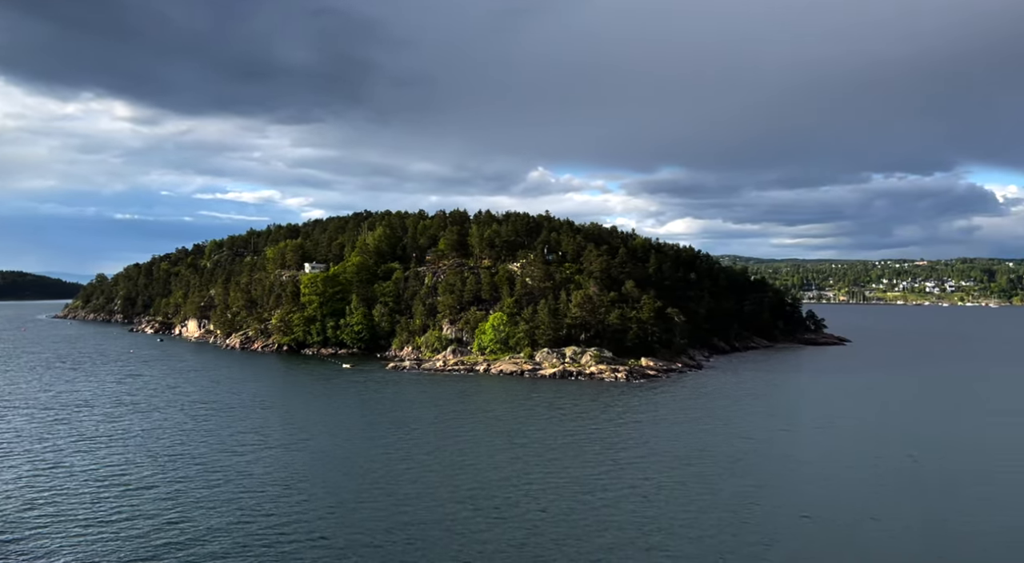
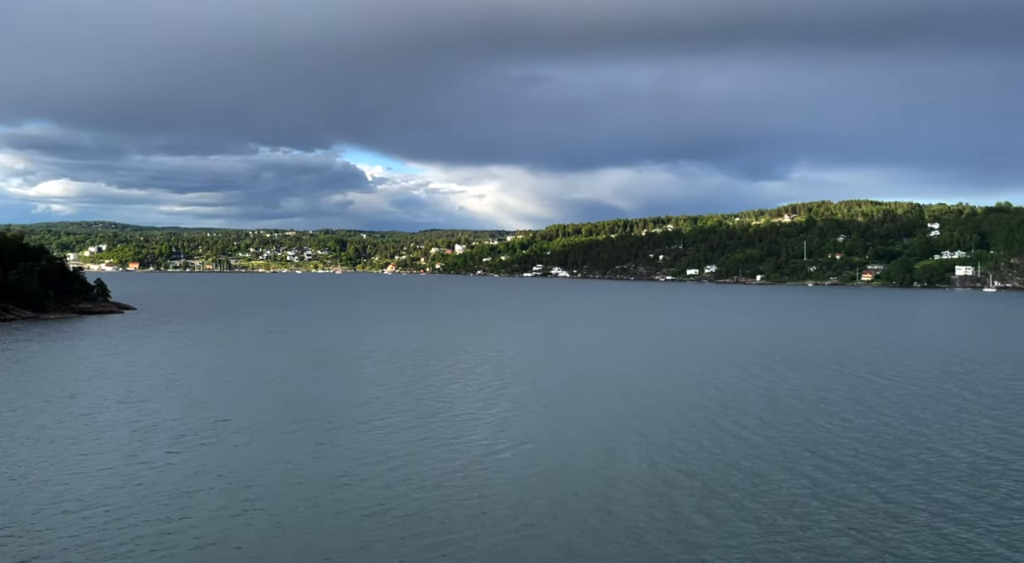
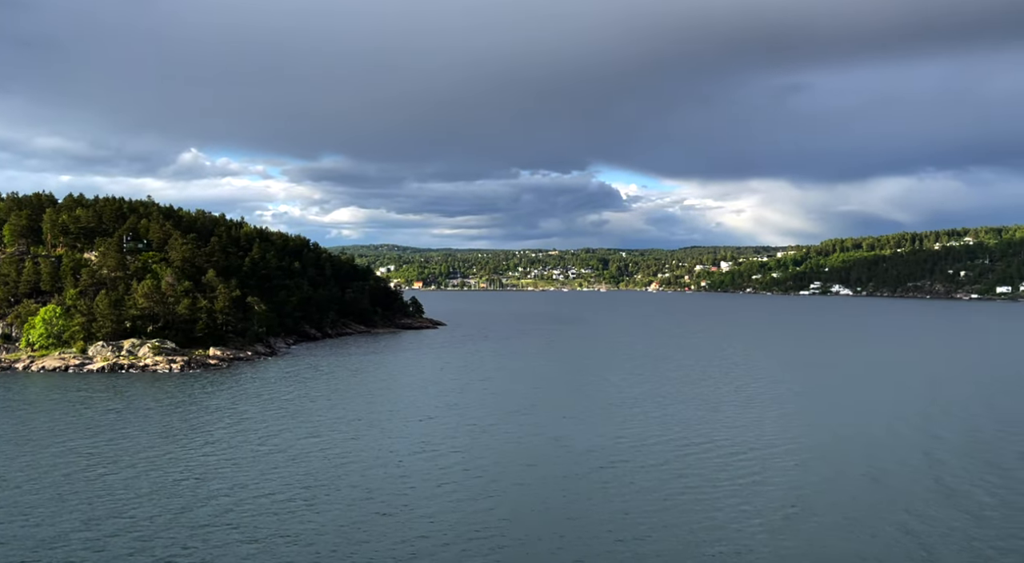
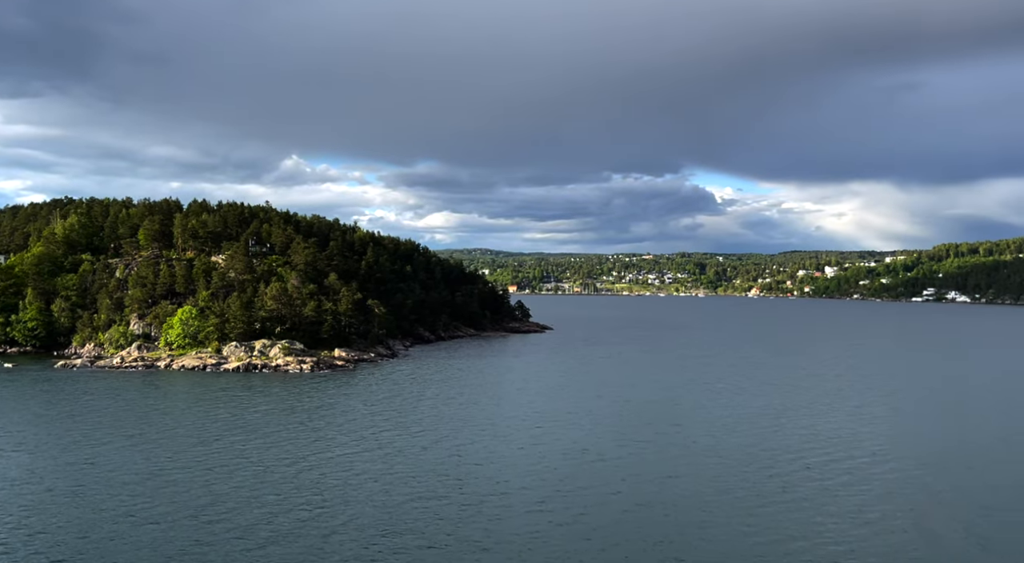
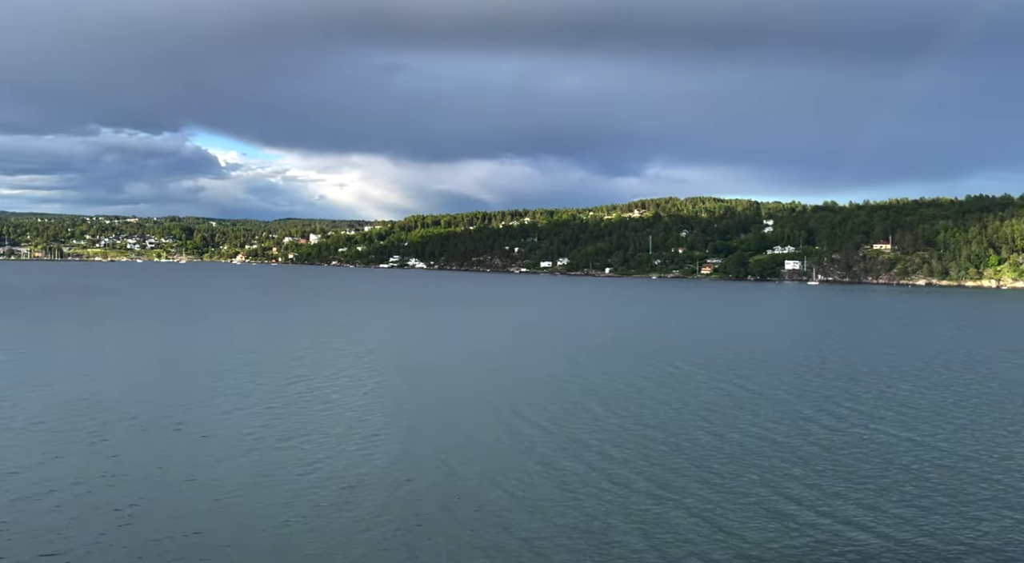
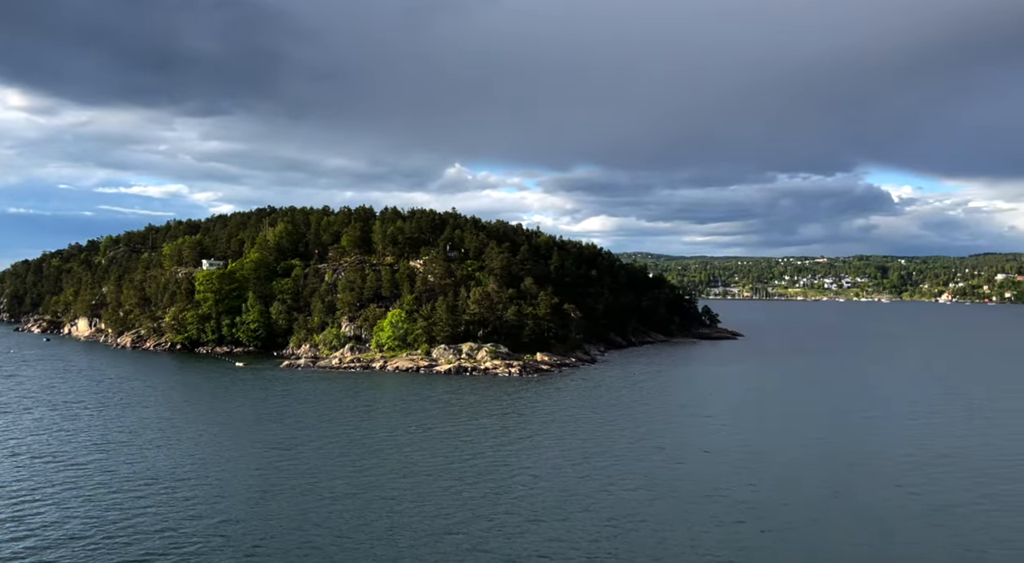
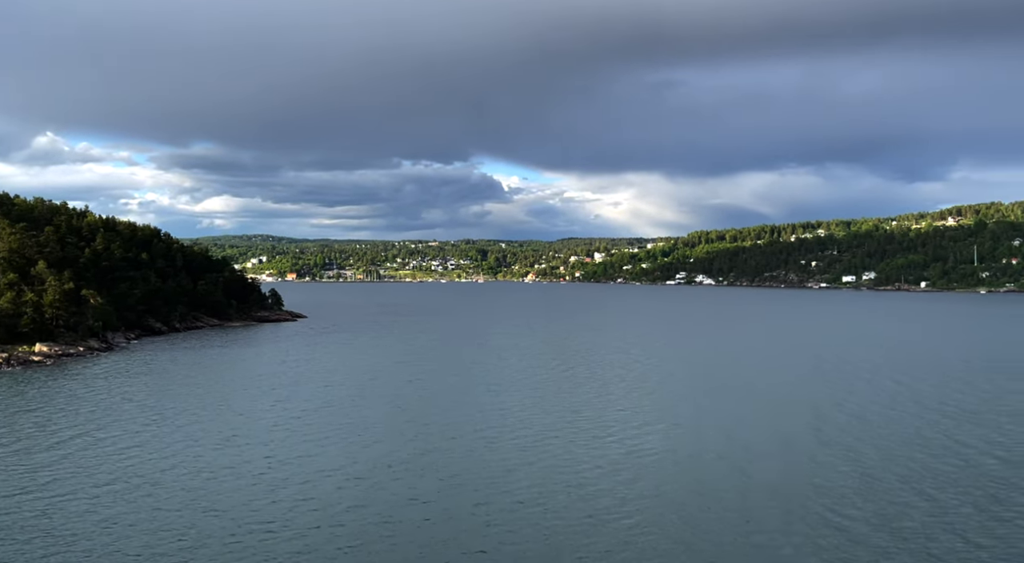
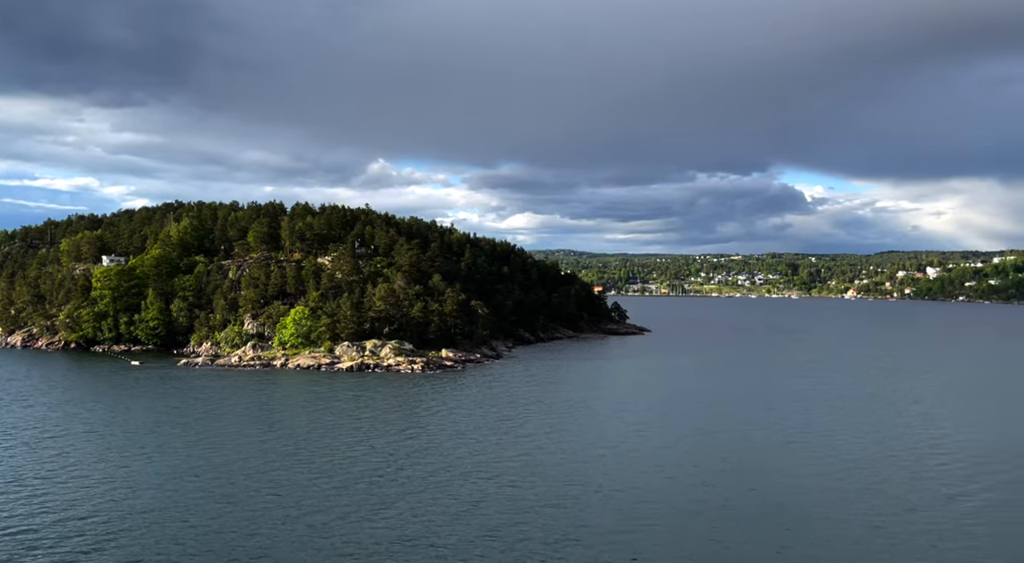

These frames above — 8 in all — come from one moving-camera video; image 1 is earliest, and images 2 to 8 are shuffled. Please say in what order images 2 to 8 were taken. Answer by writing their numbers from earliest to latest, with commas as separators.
6, 8, 4, 3, 7, 2, 5
